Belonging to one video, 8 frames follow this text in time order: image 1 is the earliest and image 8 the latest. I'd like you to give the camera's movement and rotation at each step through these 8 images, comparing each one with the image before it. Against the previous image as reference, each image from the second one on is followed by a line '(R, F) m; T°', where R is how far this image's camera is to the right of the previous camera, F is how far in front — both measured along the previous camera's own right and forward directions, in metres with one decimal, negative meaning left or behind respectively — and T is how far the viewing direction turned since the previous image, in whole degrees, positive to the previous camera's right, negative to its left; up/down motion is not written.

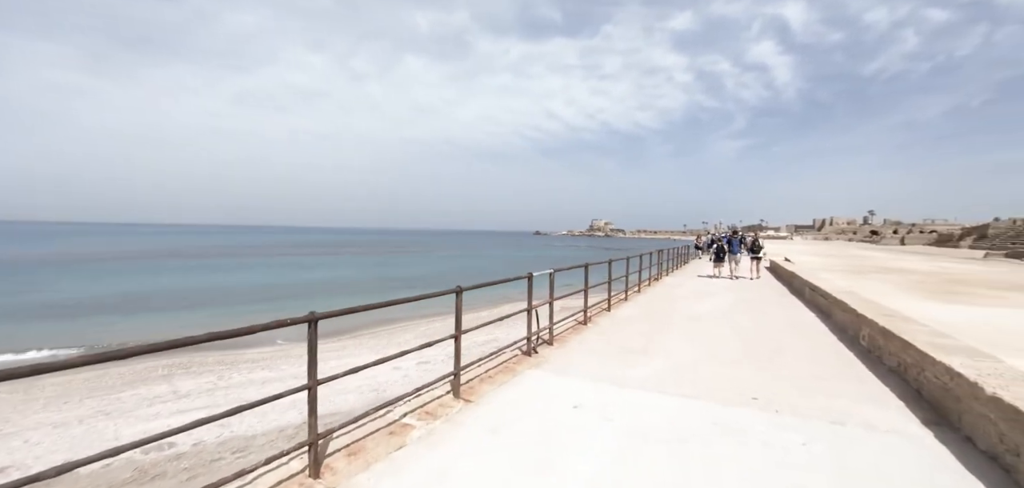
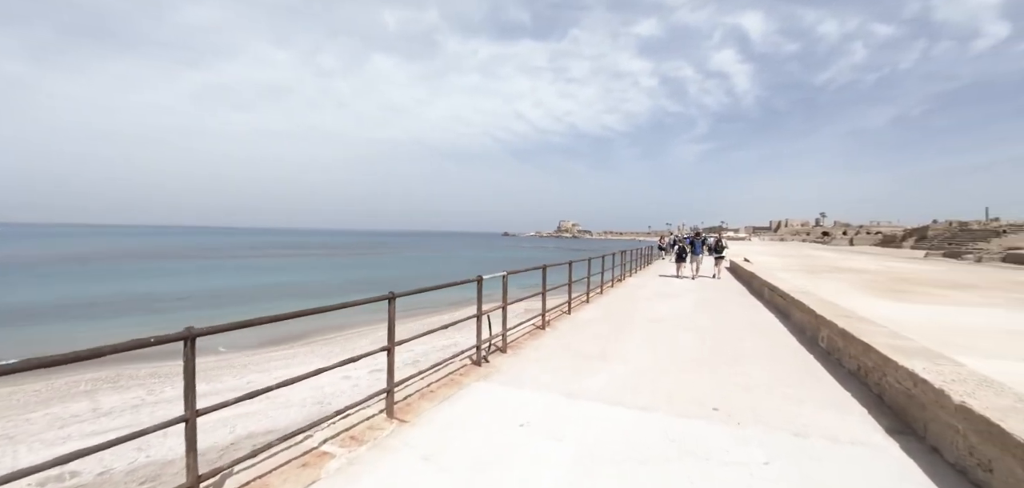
(+0.3, +0.4) m; +4°
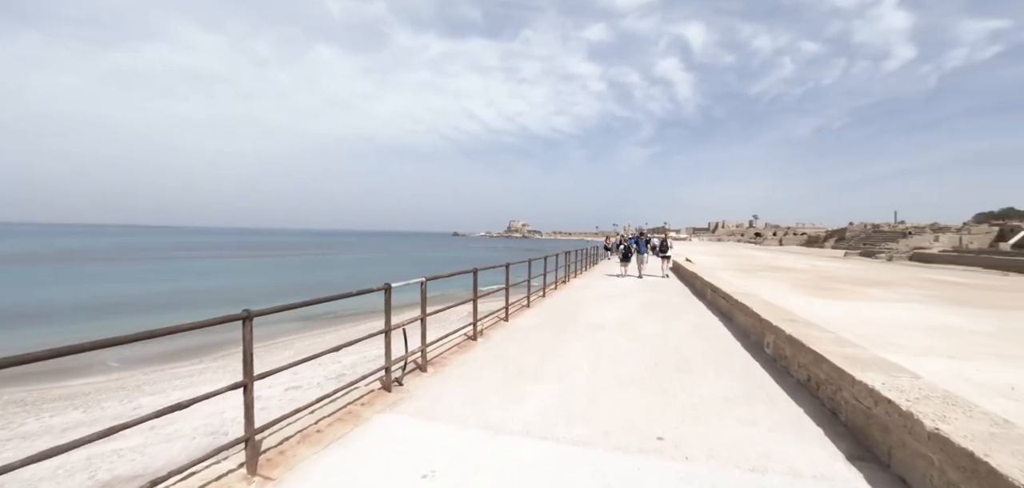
(+0.3, +0.7) m; +7°
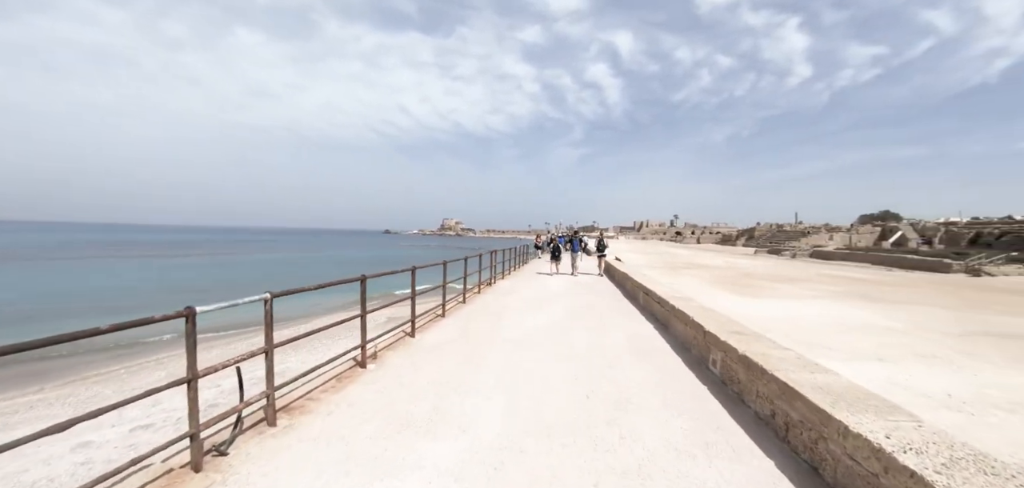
(+0.4, +1.1) m; +9°
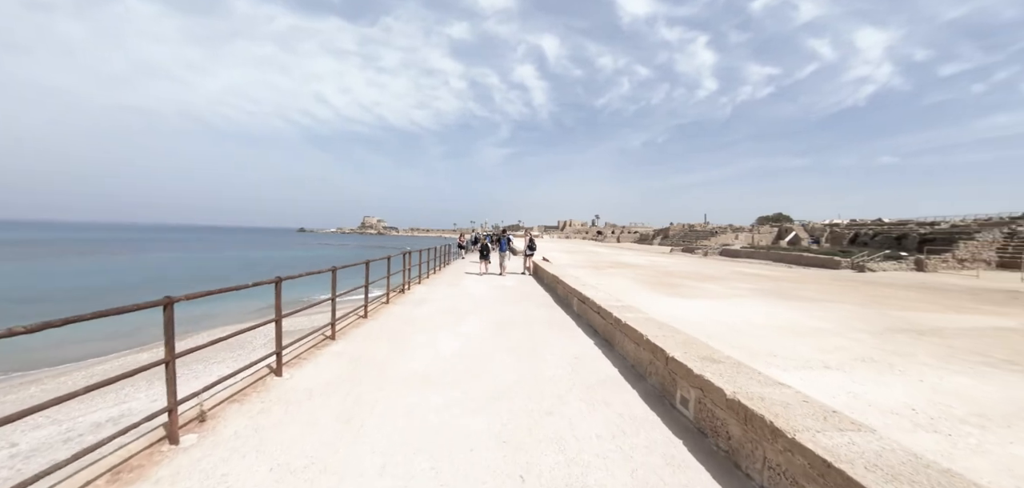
(+0.2, +1.3) m; +10°
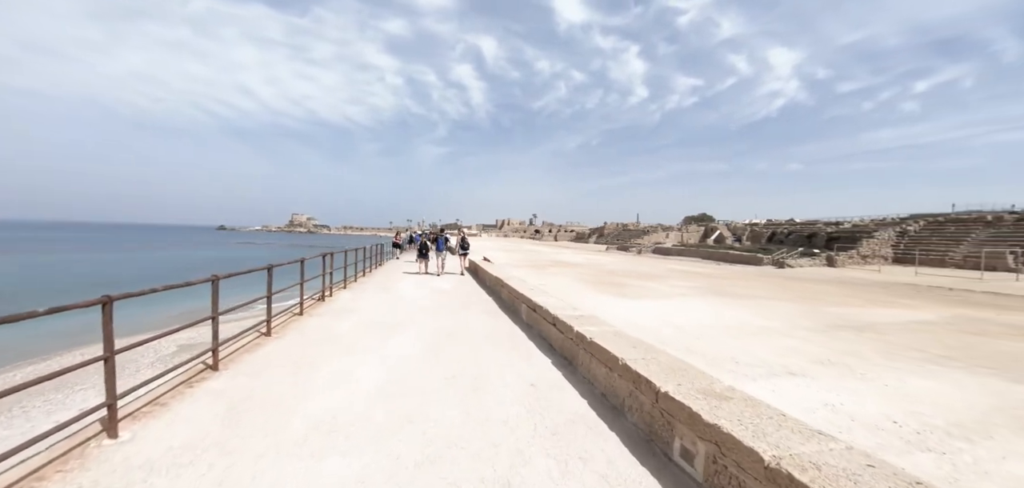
(0.0, +1.0) m; +8°
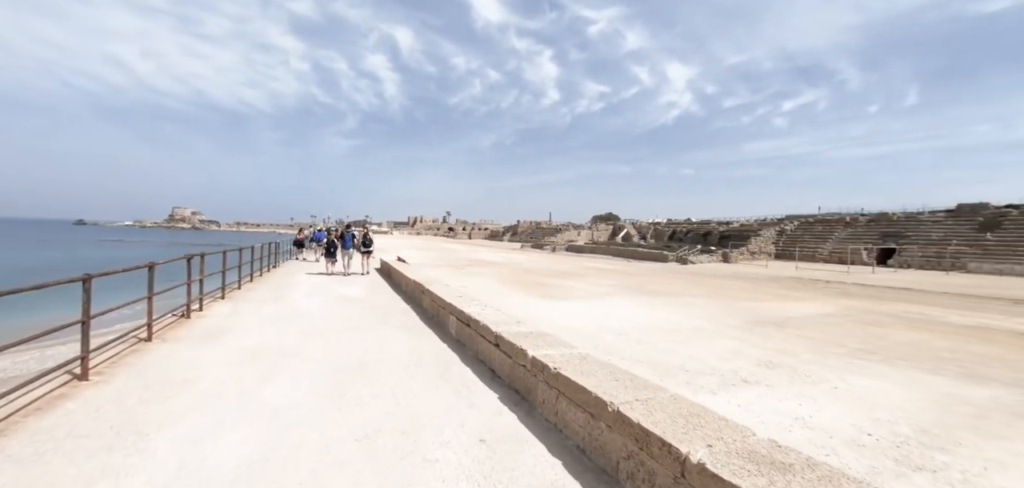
(-0.2, +1.1) m; +12°
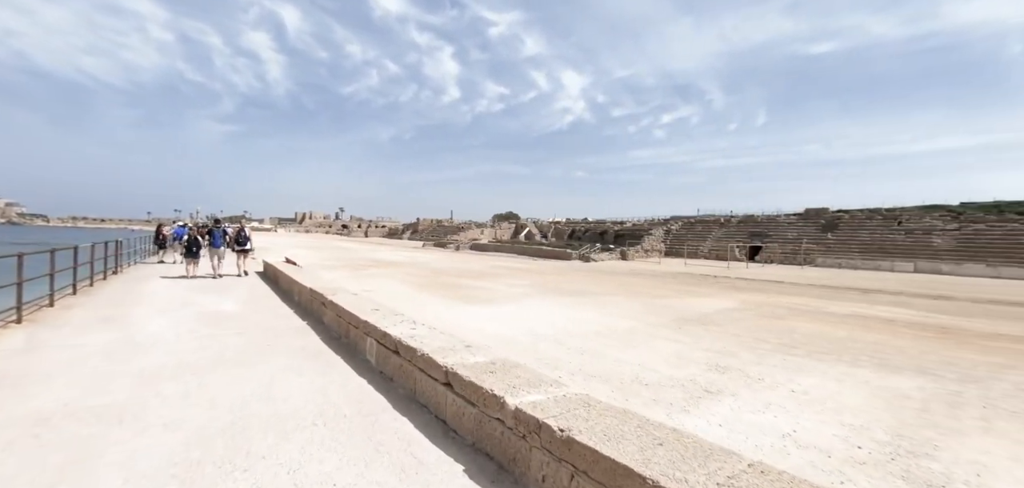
(-0.4, +1.1) m; +13°
